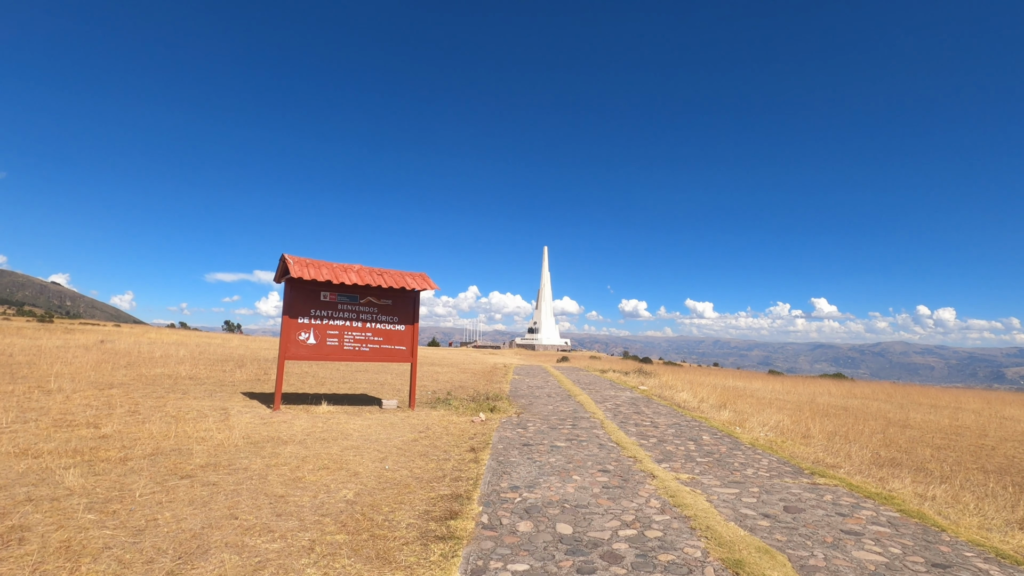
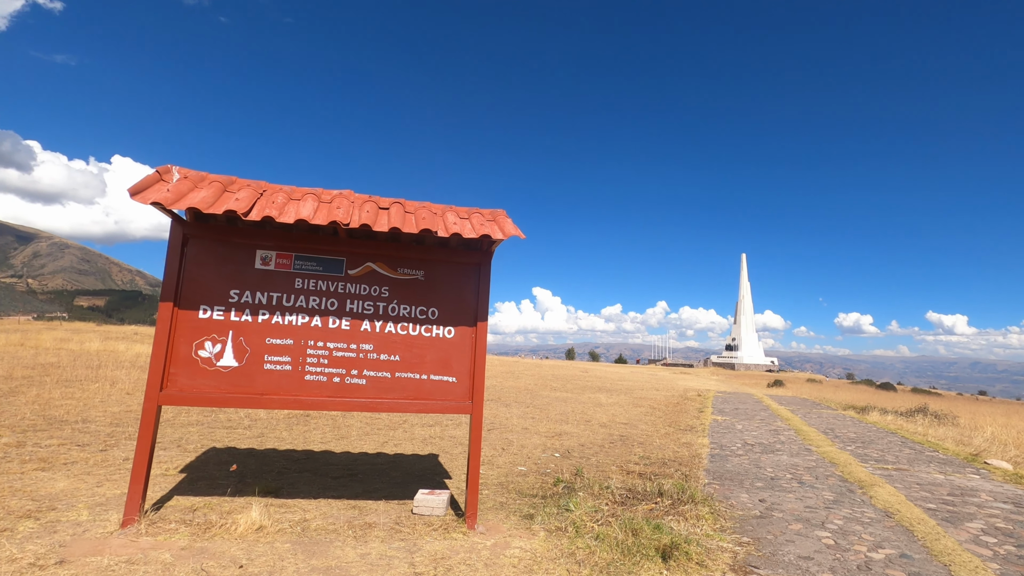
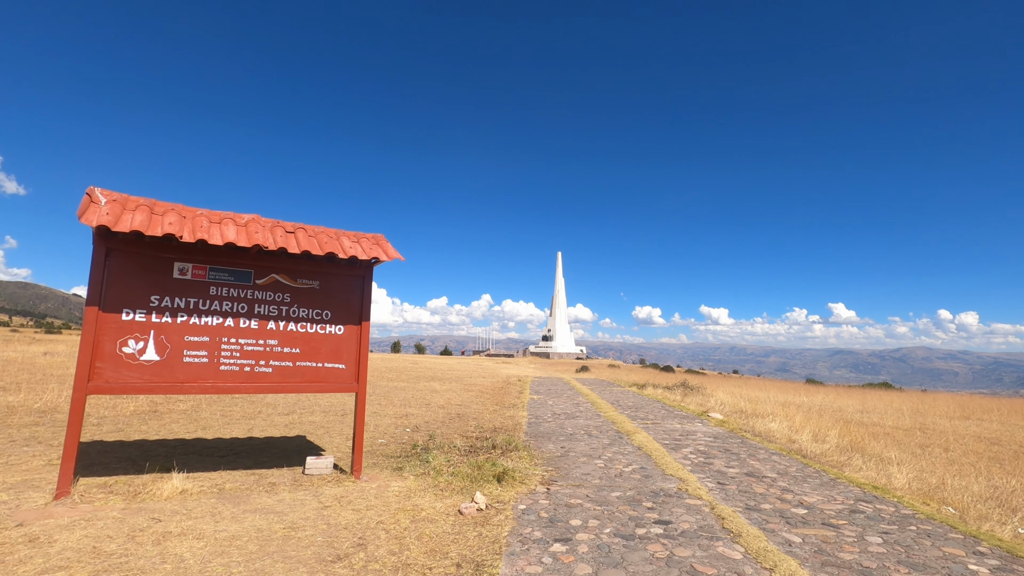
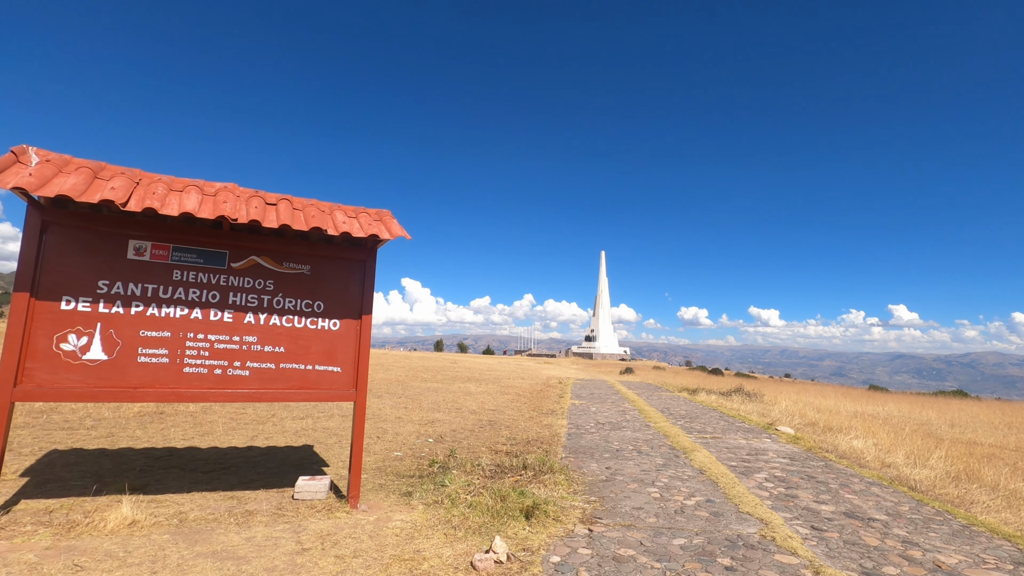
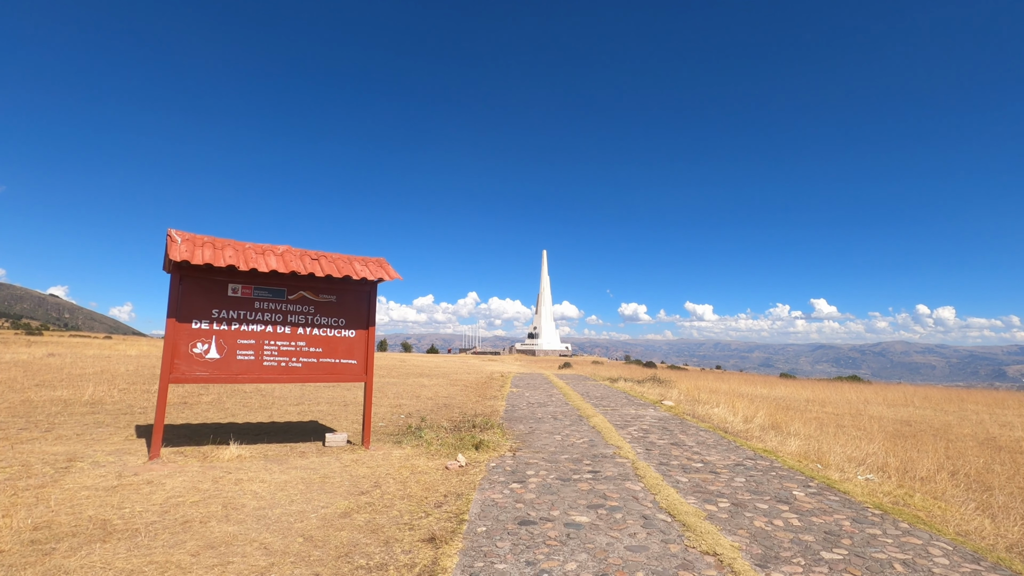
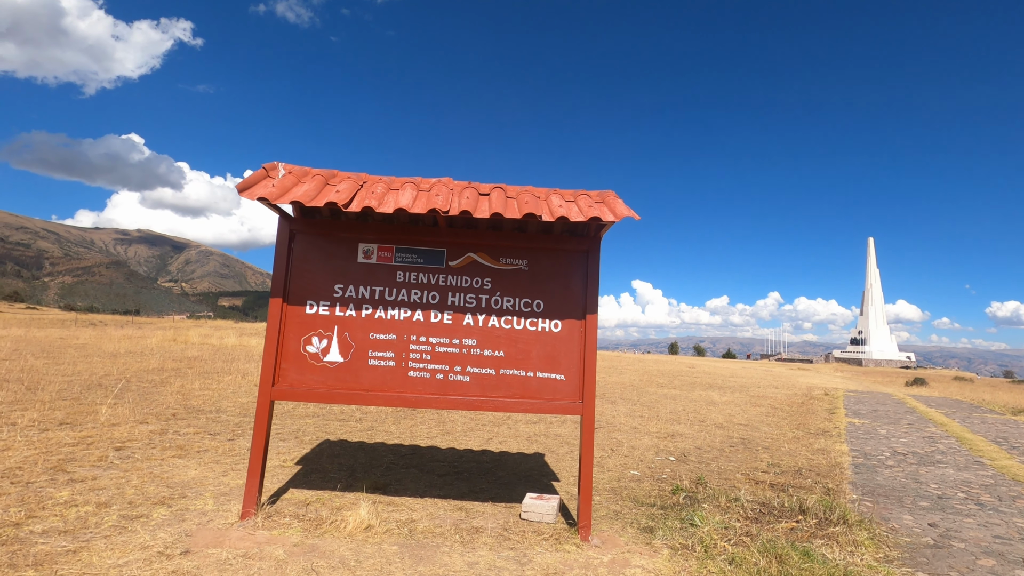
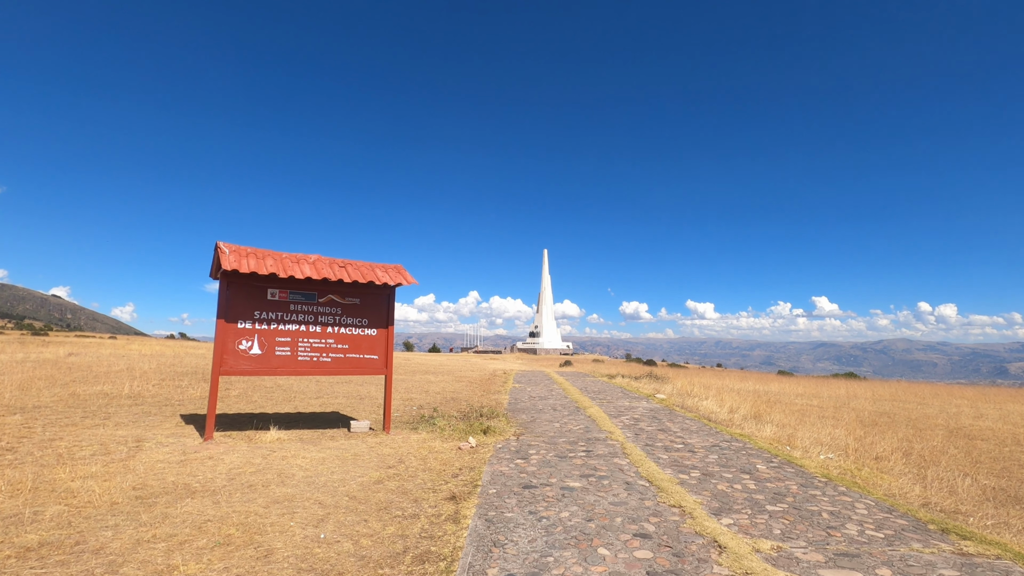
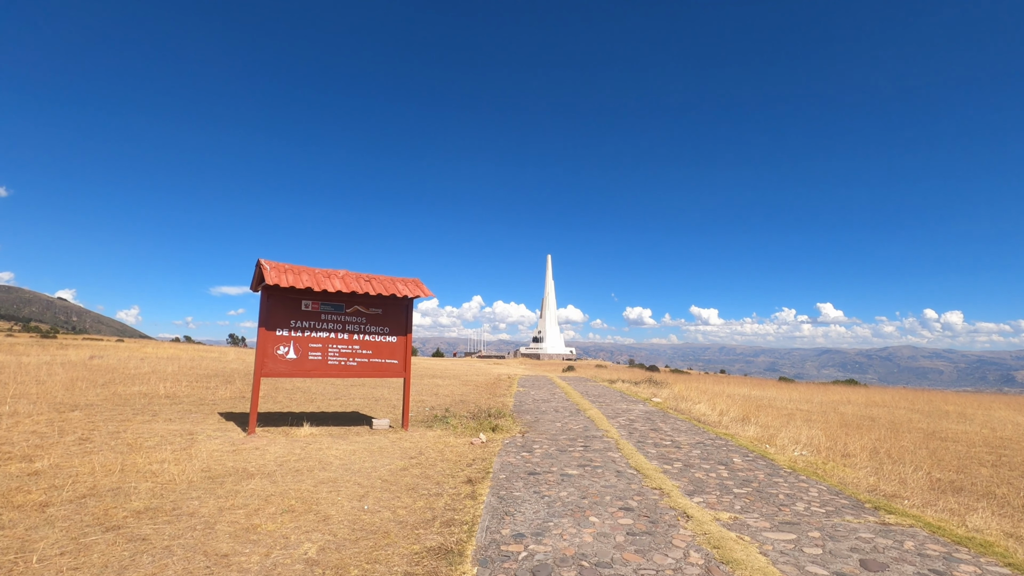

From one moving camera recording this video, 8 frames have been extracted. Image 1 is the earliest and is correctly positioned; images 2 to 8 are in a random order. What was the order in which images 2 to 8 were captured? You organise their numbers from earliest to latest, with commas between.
8, 7, 5, 3, 4, 2, 6
